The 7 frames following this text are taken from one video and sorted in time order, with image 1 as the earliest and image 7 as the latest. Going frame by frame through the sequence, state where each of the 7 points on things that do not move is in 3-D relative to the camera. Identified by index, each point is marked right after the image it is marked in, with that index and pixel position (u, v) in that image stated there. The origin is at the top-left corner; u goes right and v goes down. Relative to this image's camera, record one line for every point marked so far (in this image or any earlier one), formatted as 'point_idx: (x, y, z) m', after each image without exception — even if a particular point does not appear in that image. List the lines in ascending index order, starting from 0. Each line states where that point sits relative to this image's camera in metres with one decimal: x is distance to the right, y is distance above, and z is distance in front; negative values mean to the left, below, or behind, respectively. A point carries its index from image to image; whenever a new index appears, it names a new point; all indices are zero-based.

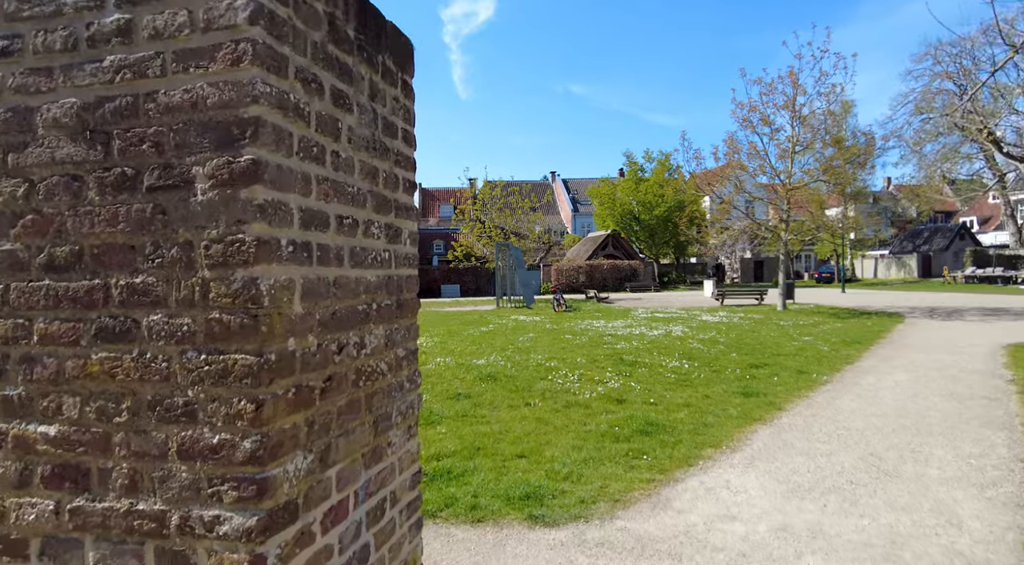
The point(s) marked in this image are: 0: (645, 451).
0: (+1.3, -1.6, +5.8) m
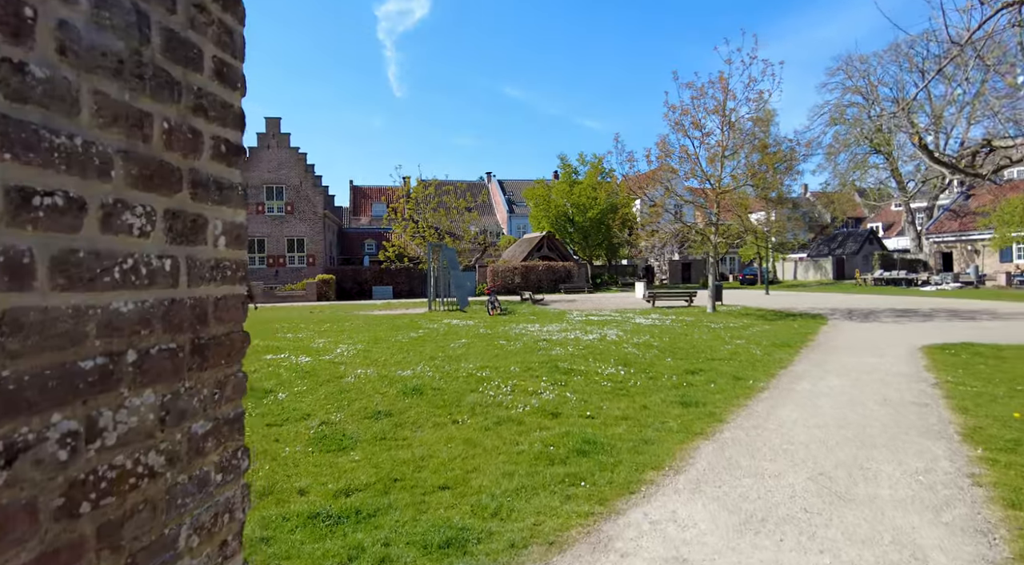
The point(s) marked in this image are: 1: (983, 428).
0: (+0.6, -1.7, +5.2) m
1: (+5.2, -1.6, +6.4) m
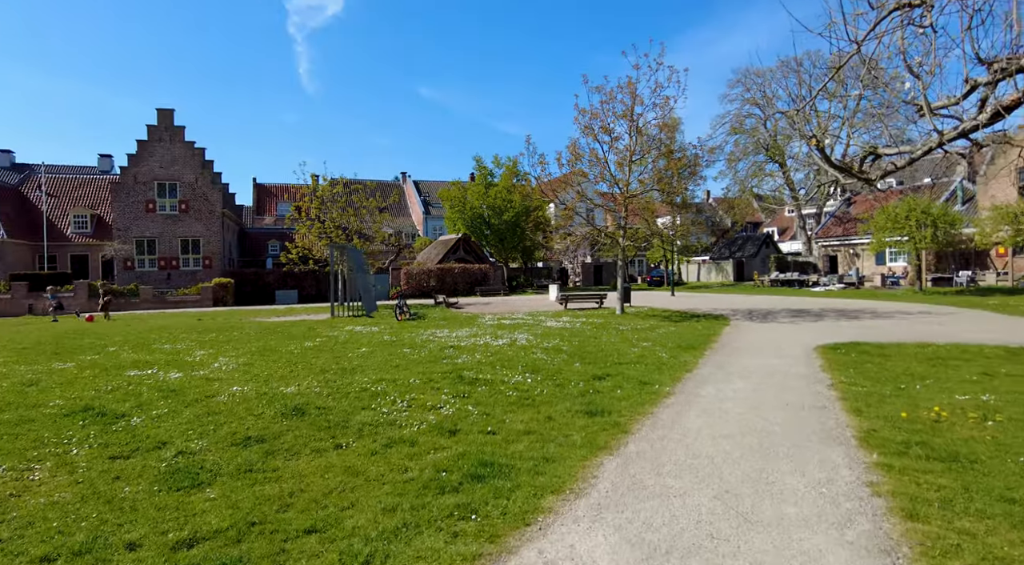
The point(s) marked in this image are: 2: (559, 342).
0: (-0.3, -1.8, +4.6) m
1: (+4.0, -1.6, +6.4) m
2: (+1.1, -1.4, +13.9) m
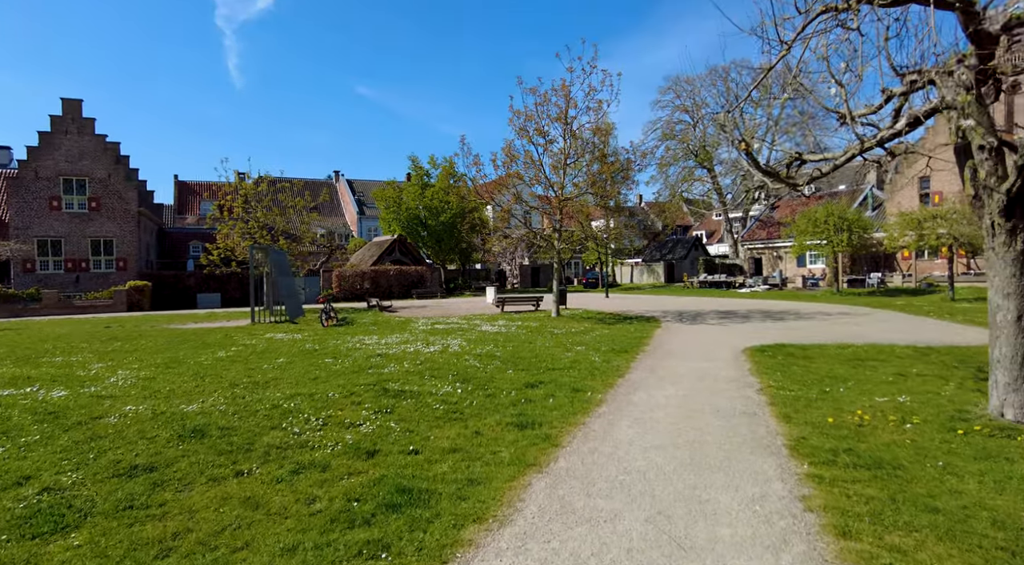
0: (-0.9, -1.8, +4.2) m
1: (+3.2, -1.7, +6.4) m
2: (-0.4, -1.5, +13.5) m
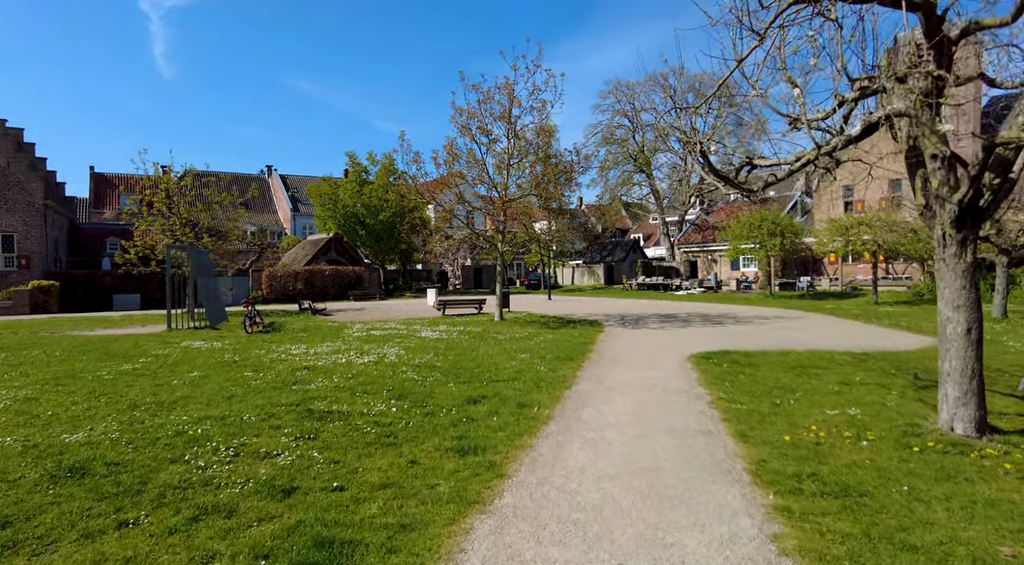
0: (-1.3, -1.9, +3.4) m
1: (+2.6, -1.8, +6.0) m
2: (-1.7, -1.6, +12.7) m
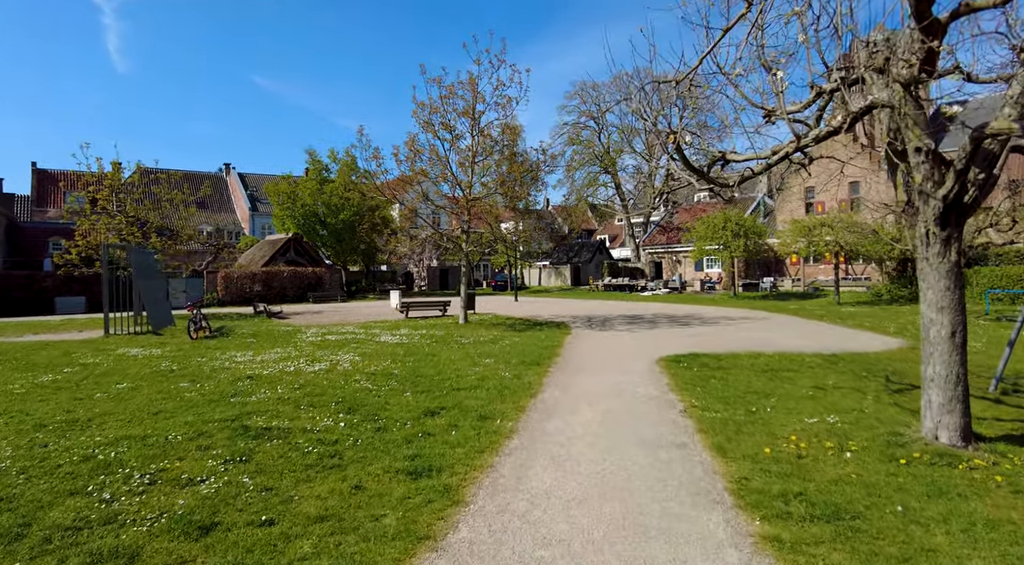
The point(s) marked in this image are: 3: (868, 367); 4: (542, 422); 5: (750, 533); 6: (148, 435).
0: (-1.5, -2.0, +2.7) m
1: (+2.2, -1.8, +5.5) m
2: (-2.5, -1.6, +12.0) m
3: (+7.5, -1.8, +12.4) m
4: (+0.4, -1.9, +7.7) m
5: (+1.8, -1.9, +4.5) m
6: (-4.1, -1.7, +6.6) m
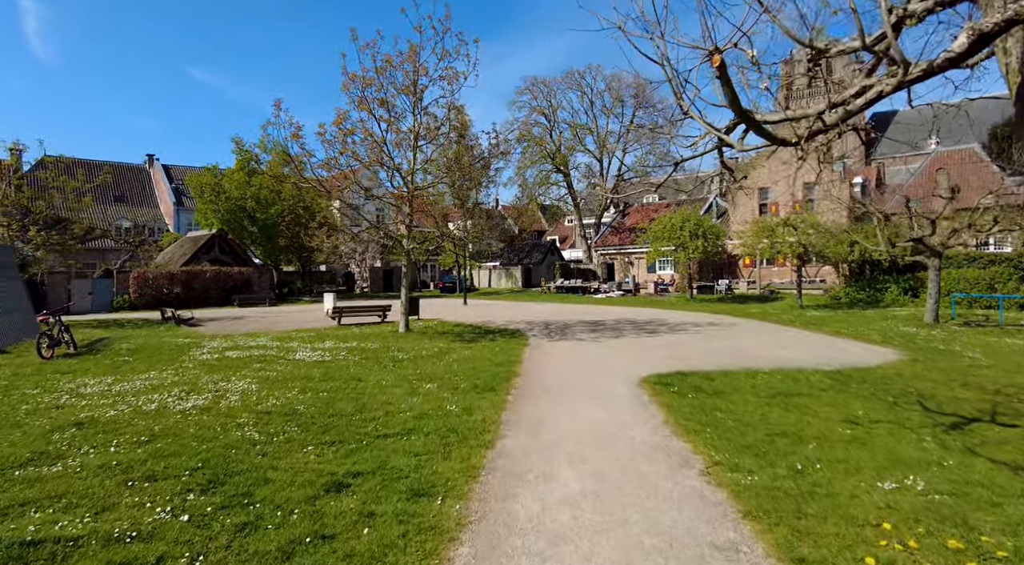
0: (-1.5, -2.0, -0.2) m
1: (+2.0, -1.9, +3.0) m
2: (-3.3, -1.7, +9.0) m
3: (+6.7, -1.9, +10.3) m
4: (-0.1, -1.9, +5.1) m
5: (+1.6, -1.9, +1.9) m
6: (-4.5, -1.8, +3.6) m
